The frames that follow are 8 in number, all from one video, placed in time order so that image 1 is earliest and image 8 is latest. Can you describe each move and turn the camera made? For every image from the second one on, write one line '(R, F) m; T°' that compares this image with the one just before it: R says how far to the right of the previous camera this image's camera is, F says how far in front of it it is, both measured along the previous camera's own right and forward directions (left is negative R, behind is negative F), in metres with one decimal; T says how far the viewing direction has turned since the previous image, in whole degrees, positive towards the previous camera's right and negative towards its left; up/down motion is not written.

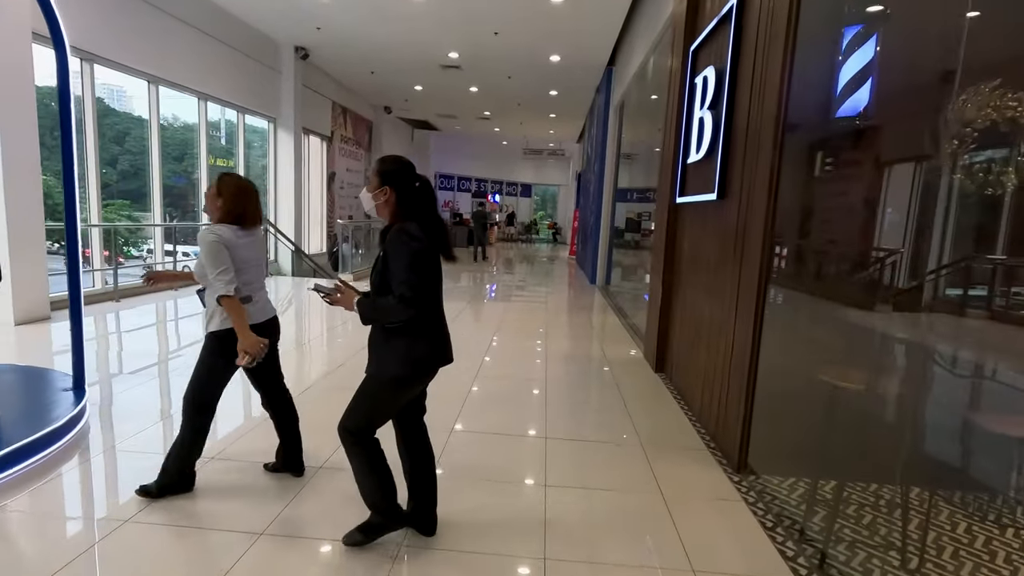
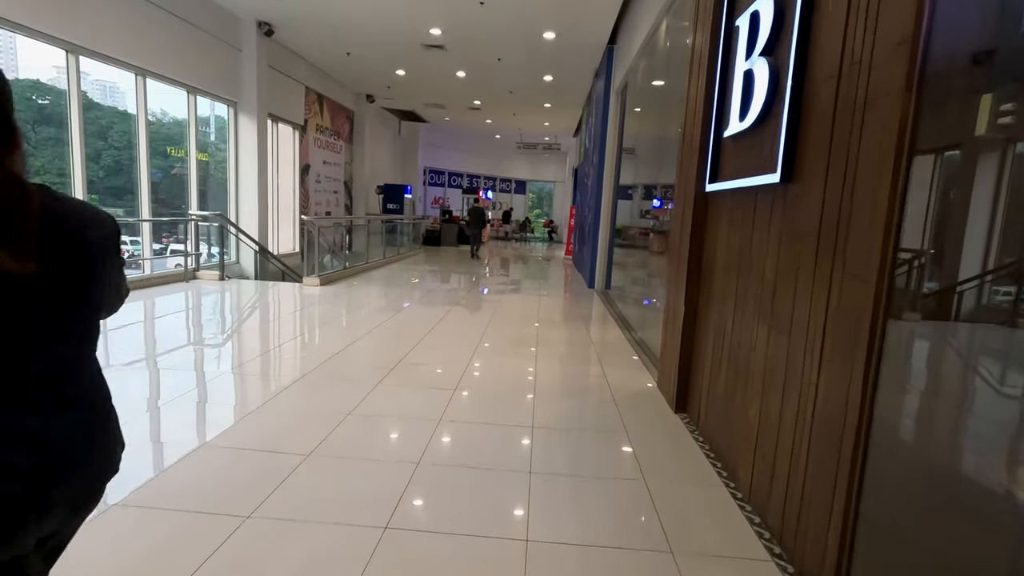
(+0.1, +0.8) m; 0°
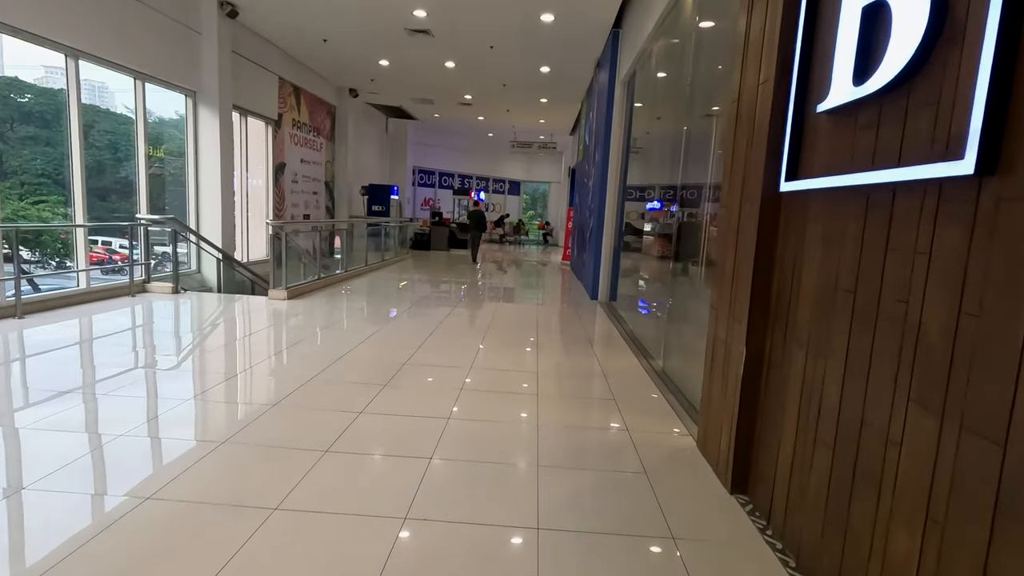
(0.0, +0.7) m; +1°
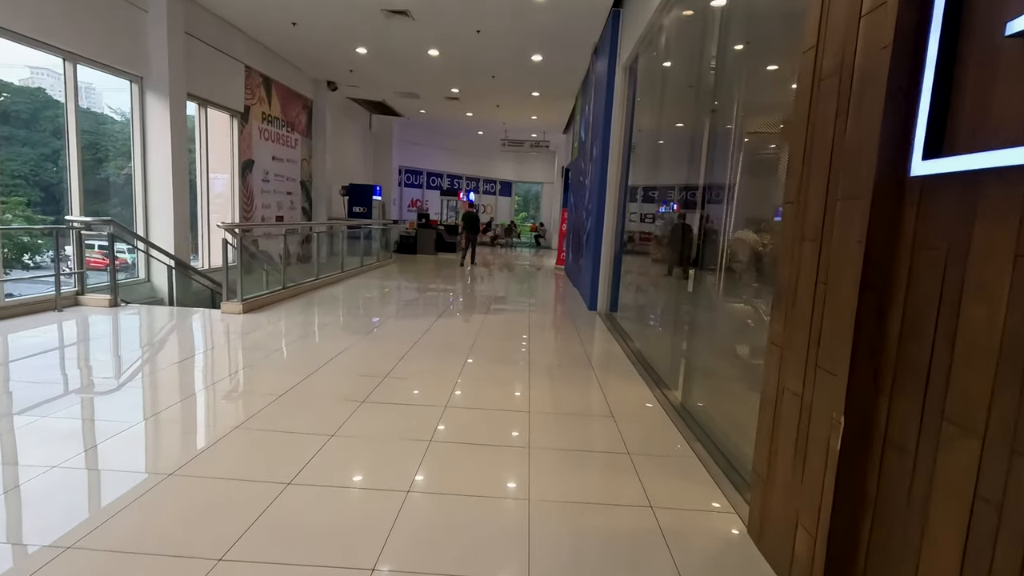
(0.0, +0.6) m; +1°
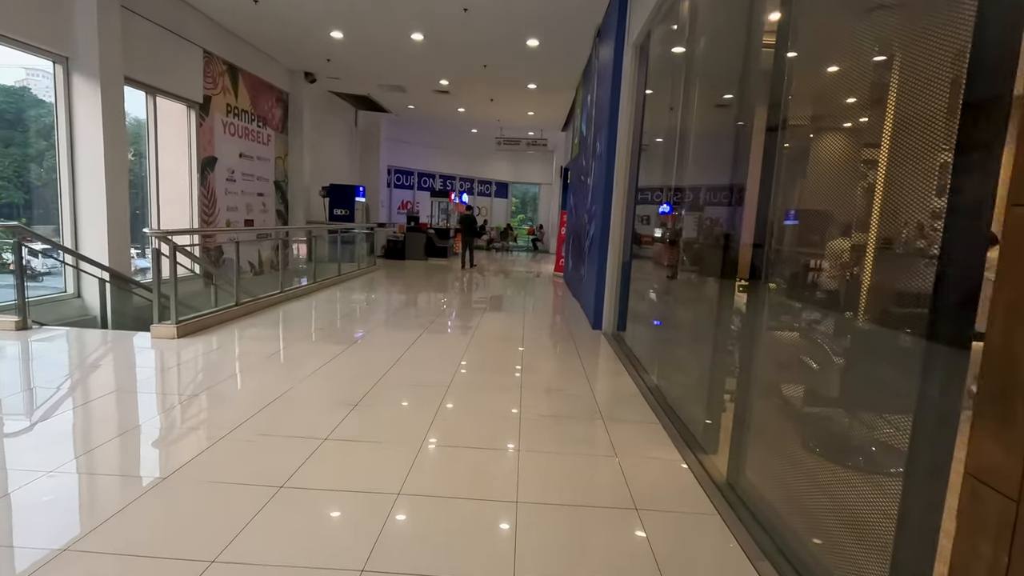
(+0.1, +0.8) m; 0°
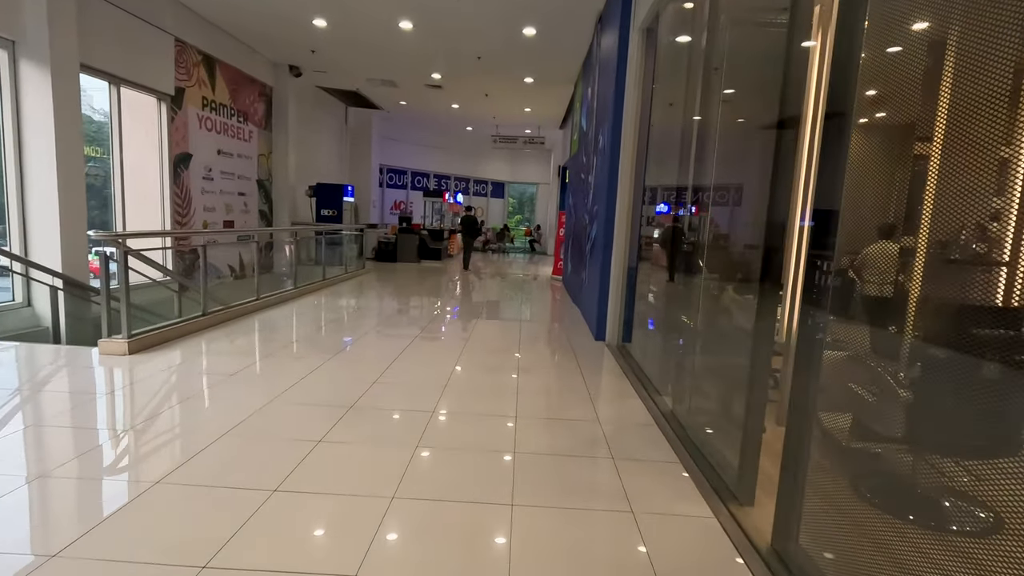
(0.0, +0.4) m; 0°
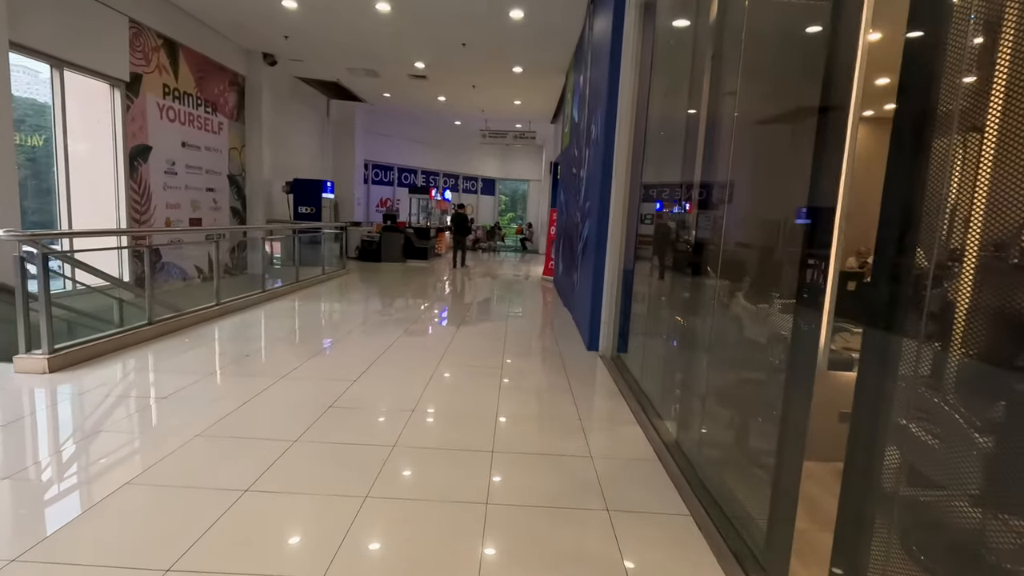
(+0.1, +0.4) m; +1°
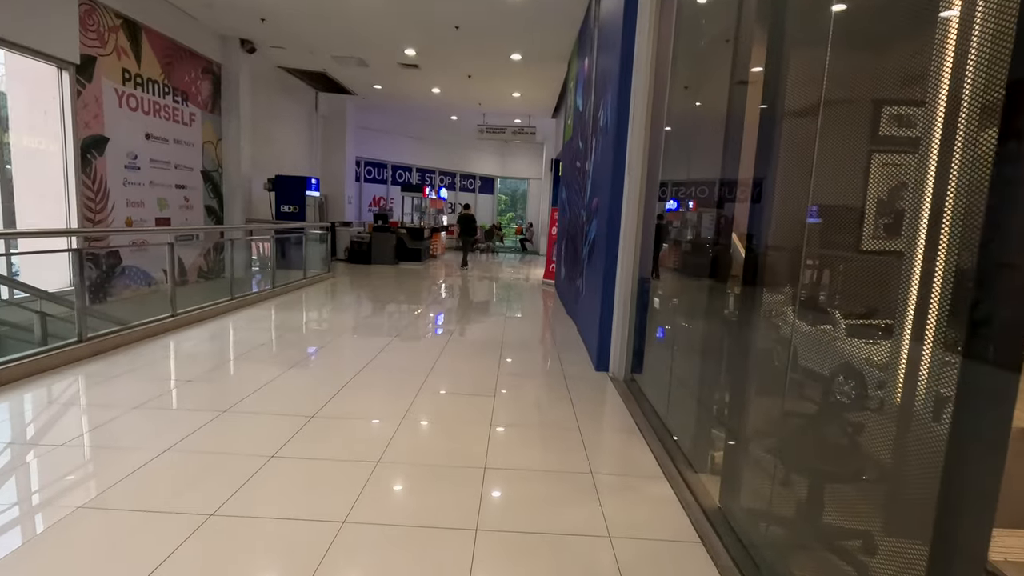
(0.0, +0.6) m; 0°
